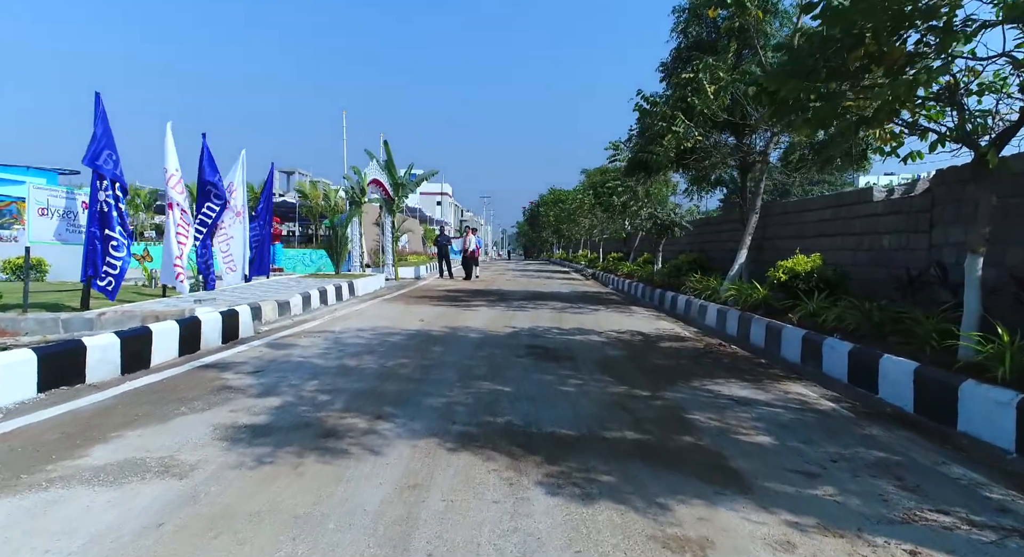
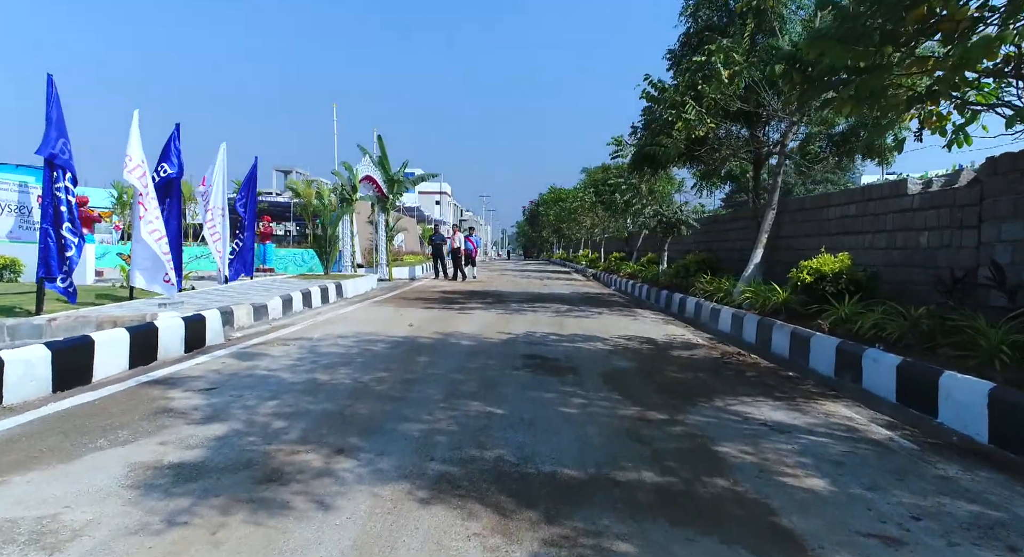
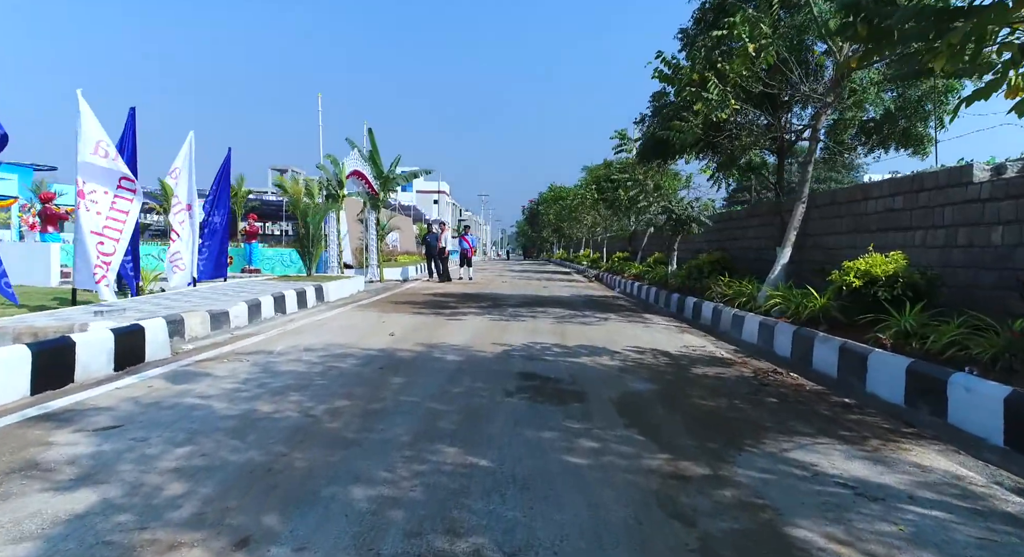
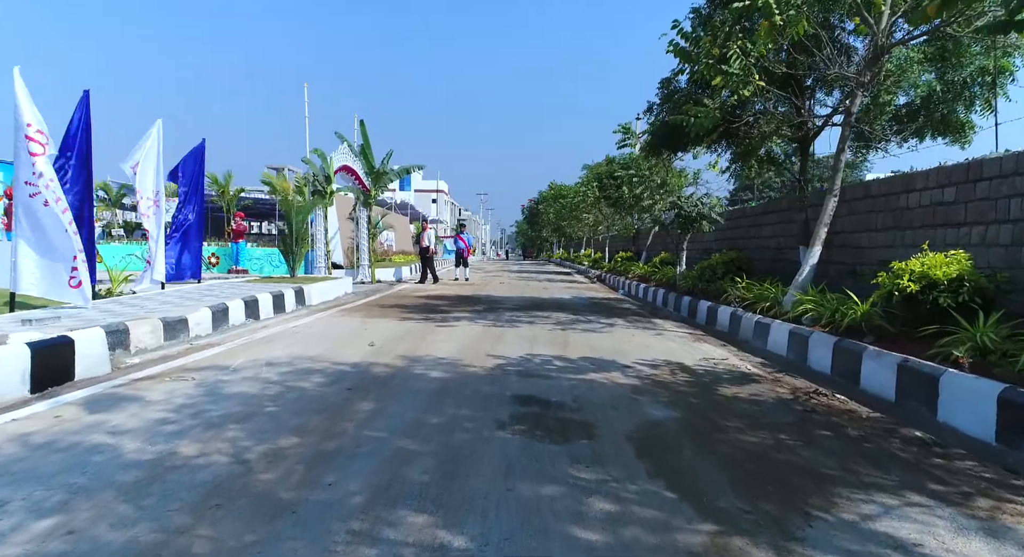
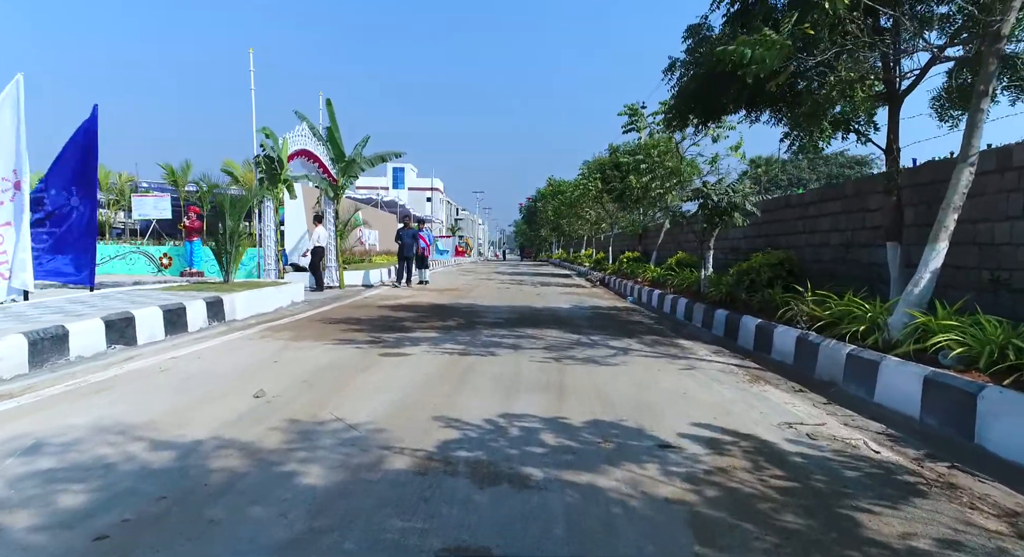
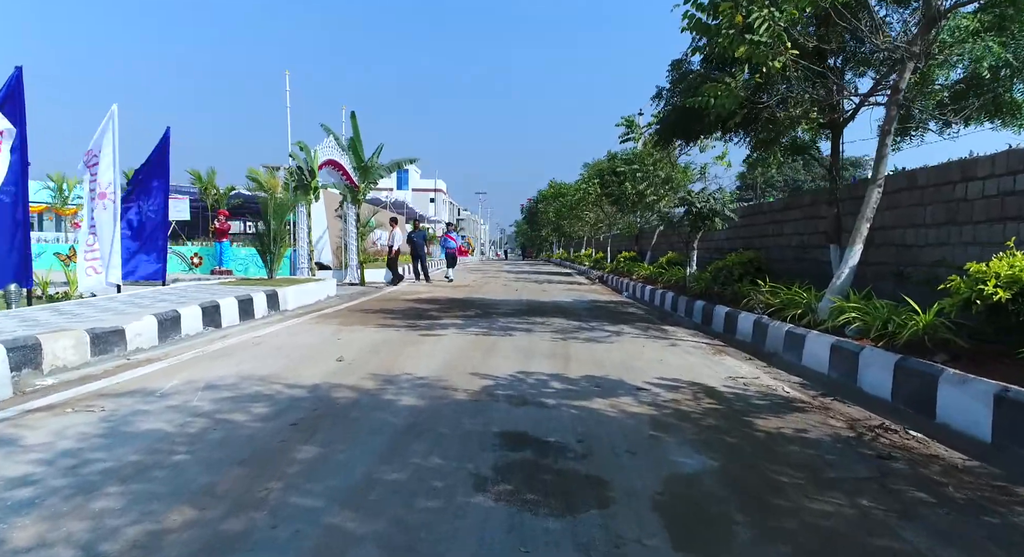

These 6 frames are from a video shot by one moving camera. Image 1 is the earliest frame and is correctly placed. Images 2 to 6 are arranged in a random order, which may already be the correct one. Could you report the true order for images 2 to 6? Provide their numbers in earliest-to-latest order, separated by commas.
2, 3, 4, 6, 5
